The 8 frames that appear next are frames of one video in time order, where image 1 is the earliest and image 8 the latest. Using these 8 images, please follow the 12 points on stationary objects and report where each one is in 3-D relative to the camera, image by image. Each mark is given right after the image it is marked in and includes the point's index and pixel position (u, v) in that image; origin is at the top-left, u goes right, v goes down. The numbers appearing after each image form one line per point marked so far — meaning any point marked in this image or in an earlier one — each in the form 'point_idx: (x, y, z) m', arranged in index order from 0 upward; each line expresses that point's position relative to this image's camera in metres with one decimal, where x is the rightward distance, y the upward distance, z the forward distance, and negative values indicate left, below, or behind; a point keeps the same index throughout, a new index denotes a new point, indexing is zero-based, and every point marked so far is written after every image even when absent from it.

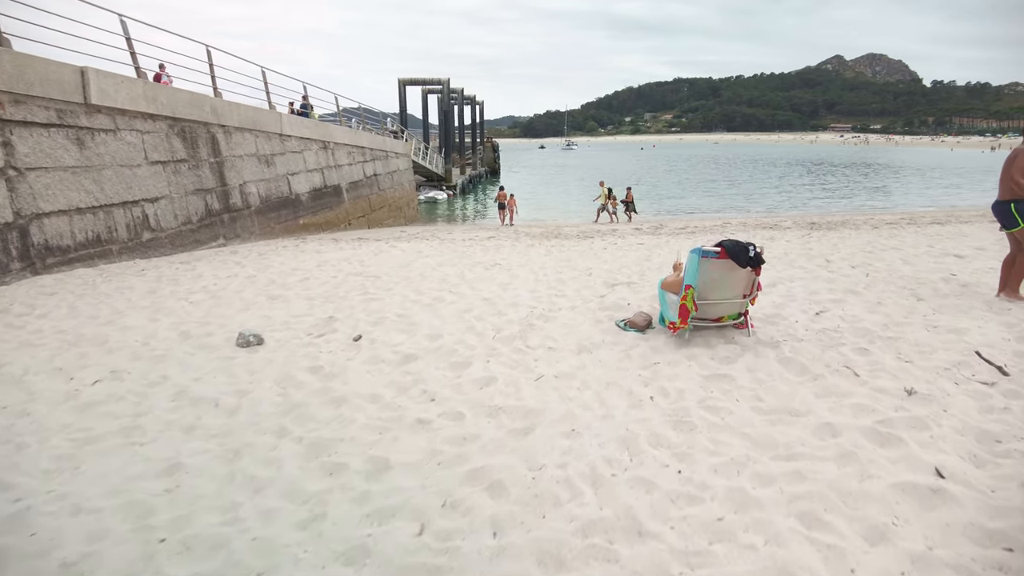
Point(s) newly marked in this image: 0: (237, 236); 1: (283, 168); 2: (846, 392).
0: (-5.7, +1.1, +13.1) m
1: (-5.5, +2.9, +15.3) m
2: (+1.7, -0.5, +3.2) m
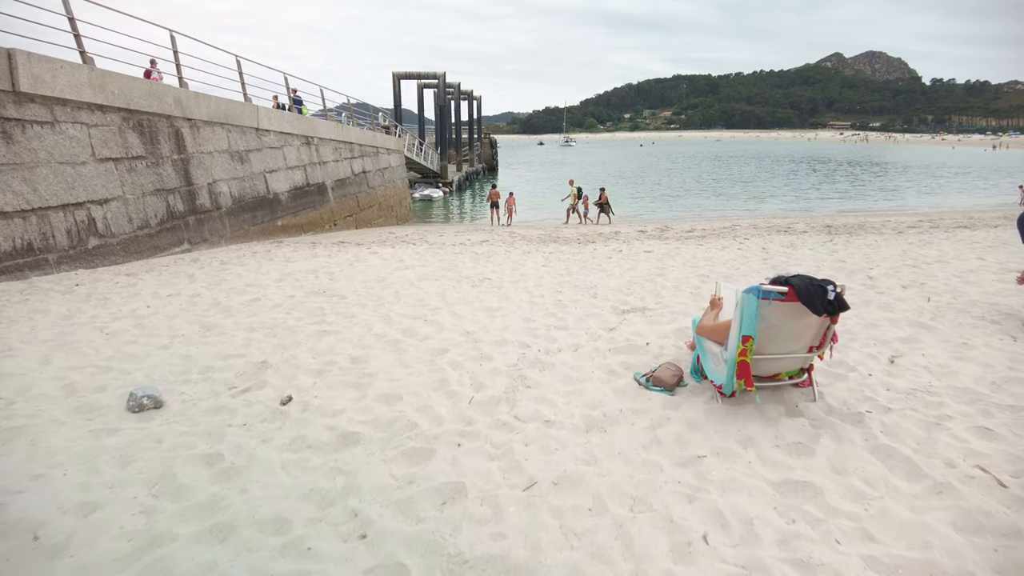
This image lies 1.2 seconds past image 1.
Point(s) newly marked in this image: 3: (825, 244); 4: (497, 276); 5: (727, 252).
0: (-5.8, +0.9, +12.0) m
1: (-5.6, +2.7, +14.1) m
2: (+1.6, -0.8, +2.1) m
3: (+5.6, +0.8, +11.4) m
4: (-0.2, +0.1, +7.5) m
5: (+3.4, +0.6, +10.1) m
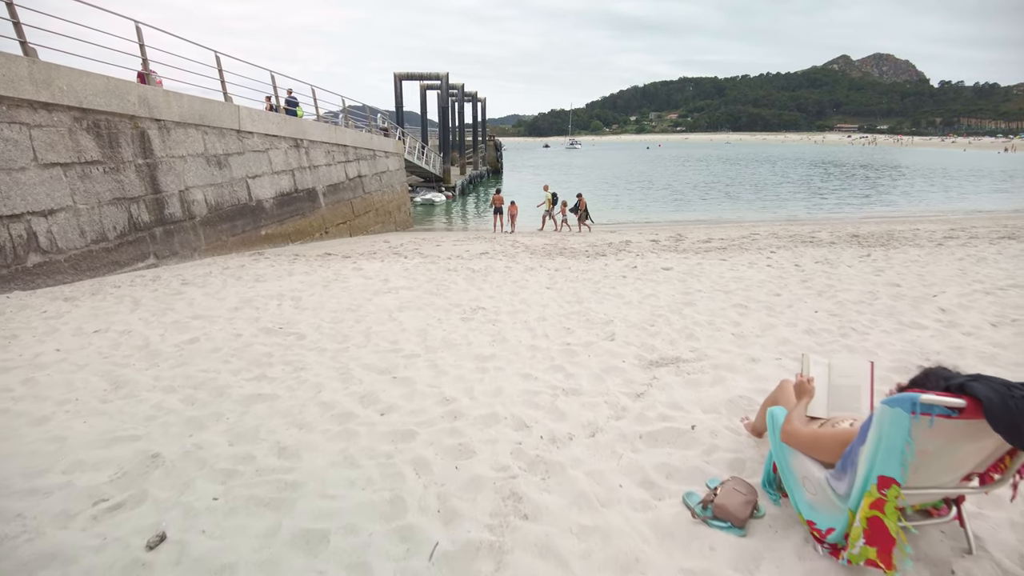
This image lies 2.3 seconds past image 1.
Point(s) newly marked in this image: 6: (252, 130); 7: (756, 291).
0: (-5.8, +0.6, +10.9) m
1: (-5.6, +2.4, +13.0) m
2: (+1.5, -1.1, +0.9) m
3: (+5.6, +0.5, +10.2) m
4: (-0.2, -0.2, +6.3) m
5: (+3.4, +0.3, +8.9) m
6: (-5.5, +3.4, +13.5) m
7: (+2.6, 0.0, +6.8) m
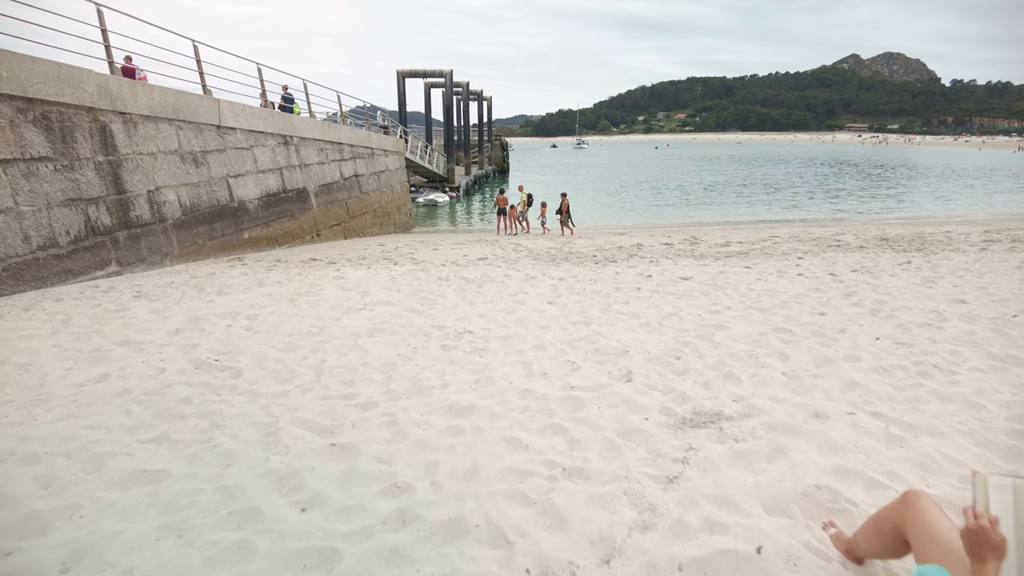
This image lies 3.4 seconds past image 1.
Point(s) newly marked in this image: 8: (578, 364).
0: (-5.8, +0.4, +9.9) m
1: (-5.6, +2.3, +12.1) m
2: (+1.4, -1.2, -0.2) m
3: (+5.6, +0.3, +9.1) m
4: (-0.3, -0.3, +5.3) m
5: (+3.4, +0.1, +7.9) m
6: (-5.5, +3.2, +12.6) m
7: (+2.6, -0.2, +5.8) m
8: (+0.4, -0.5, +4.0) m
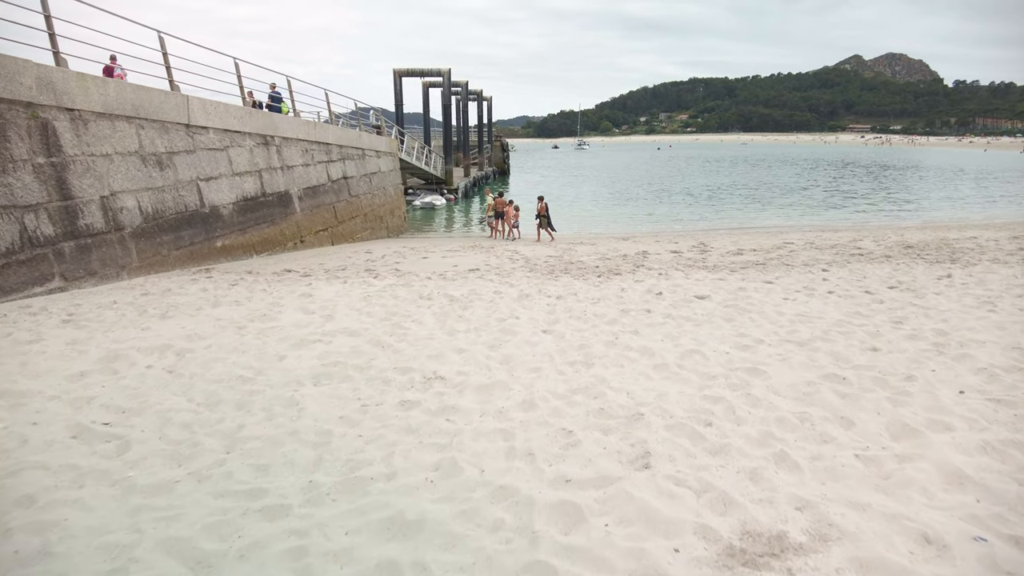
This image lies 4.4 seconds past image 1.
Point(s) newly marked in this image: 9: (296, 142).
0: (-5.9, +0.2, +8.9) m
1: (-5.7, +2.0, +11.1) m
2: (+1.3, -1.4, -1.2) m
3: (+5.5, +0.1, +8.1) m
4: (-0.4, -0.5, +4.3) m
5: (+3.3, -0.1, +6.8) m
6: (-5.6, +3.0, +11.6) m
7: (+2.5, -0.4, +4.7) m
8: (+0.3, -0.7, +3.0) m
9: (-5.1, +3.4, +15.0) m
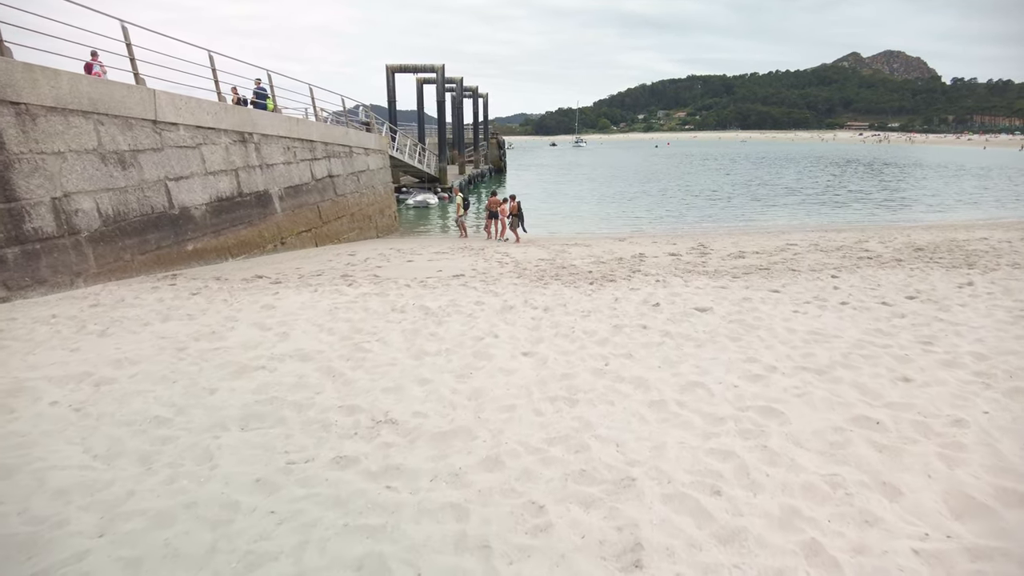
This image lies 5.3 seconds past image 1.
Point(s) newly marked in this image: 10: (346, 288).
0: (-6.1, +0.1, +8.2) m
1: (-5.9, +1.9, +10.4) m
2: (+1.1, -1.6, -1.9) m
3: (+5.3, 0.0, +7.4) m
4: (-0.5, -0.7, +3.6) m
5: (+3.1, -0.2, +6.2) m
6: (-5.8, +2.9, +10.9) m
7: (+2.3, -0.5, +4.1) m
8: (+0.1, -0.8, +2.3) m
9: (-5.3, +3.4, +14.3) m
10: (-2.2, 0.0, +8.2) m
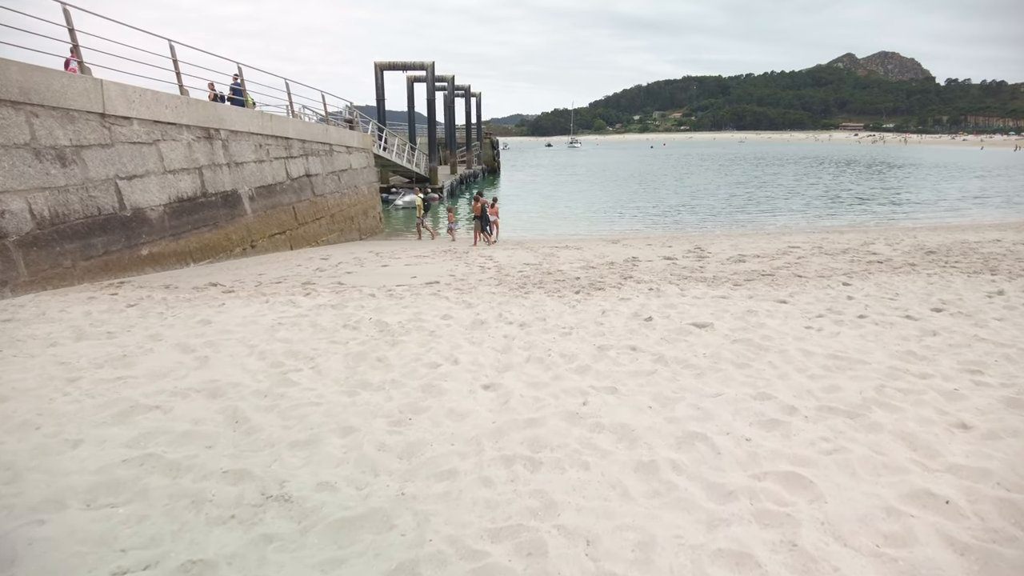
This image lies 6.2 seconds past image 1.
0: (-6.3, 0.0, +7.3) m
1: (-6.1, +1.8, +9.5) m
2: (+0.9, -1.7, -2.7) m
3: (+5.0, -0.1, +6.6) m
4: (-0.8, -0.8, +2.7) m
5: (+2.8, -0.3, +5.3) m
6: (-6.1, +2.7, +9.9) m
7: (+2.0, -0.7, +3.2) m
8: (-0.1, -0.9, +1.4) m
9: (-5.7, +3.2, +13.4) m
10: (-2.4, -0.1, +7.3) m
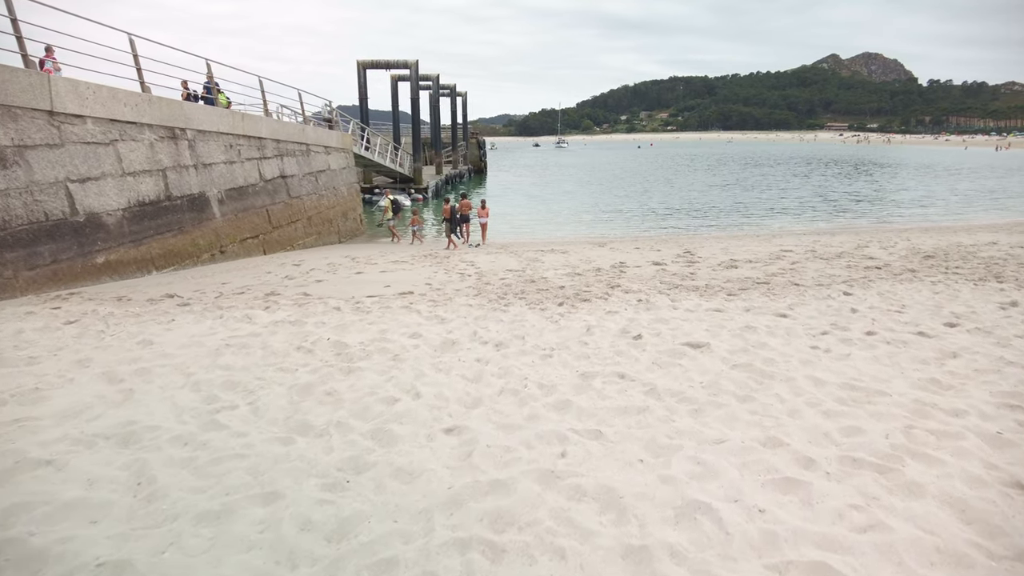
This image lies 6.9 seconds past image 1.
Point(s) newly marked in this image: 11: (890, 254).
0: (-6.6, -0.2, +6.6) m
1: (-6.4, +1.6, +8.8) m
2: (+0.9, -1.8, -3.3) m
3: (+4.8, -0.2, +6.1) m
4: (-0.9, -0.9, +2.1) m
5: (+2.6, -0.5, +4.8) m
6: (-6.4, +2.6, +9.3) m
7: (+1.9, -0.8, +2.7) m
8: (-0.2, -1.1, +0.9) m
9: (-6.0, +3.1, +12.7) m
10: (-2.7, -0.3, +6.7) m
11: (+7.2, +0.6, +12.1) m
